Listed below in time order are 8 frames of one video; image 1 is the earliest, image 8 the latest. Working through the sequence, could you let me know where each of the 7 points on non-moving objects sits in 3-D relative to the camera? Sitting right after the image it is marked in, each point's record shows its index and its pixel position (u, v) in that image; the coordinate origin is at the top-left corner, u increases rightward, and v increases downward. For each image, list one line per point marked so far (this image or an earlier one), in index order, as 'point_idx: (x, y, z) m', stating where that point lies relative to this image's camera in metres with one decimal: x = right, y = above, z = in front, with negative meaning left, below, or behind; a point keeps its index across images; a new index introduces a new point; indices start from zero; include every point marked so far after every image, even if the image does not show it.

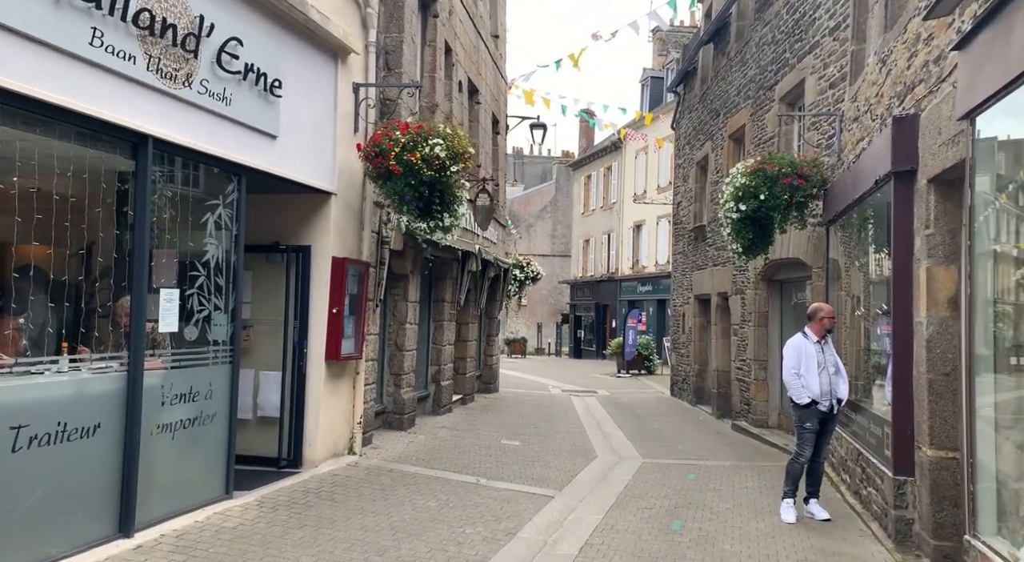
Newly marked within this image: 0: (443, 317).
0: (-1.0, -0.5, +12.8) m
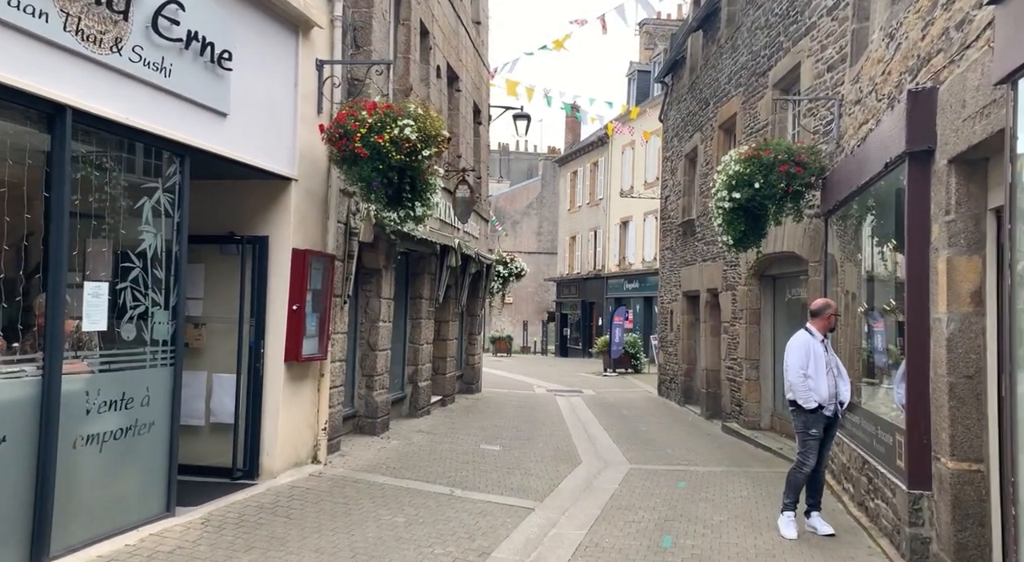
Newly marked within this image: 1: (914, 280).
0: (-1.3, -0.5, +12.2) m
1: (+2.6, 0.0, +5.5) m
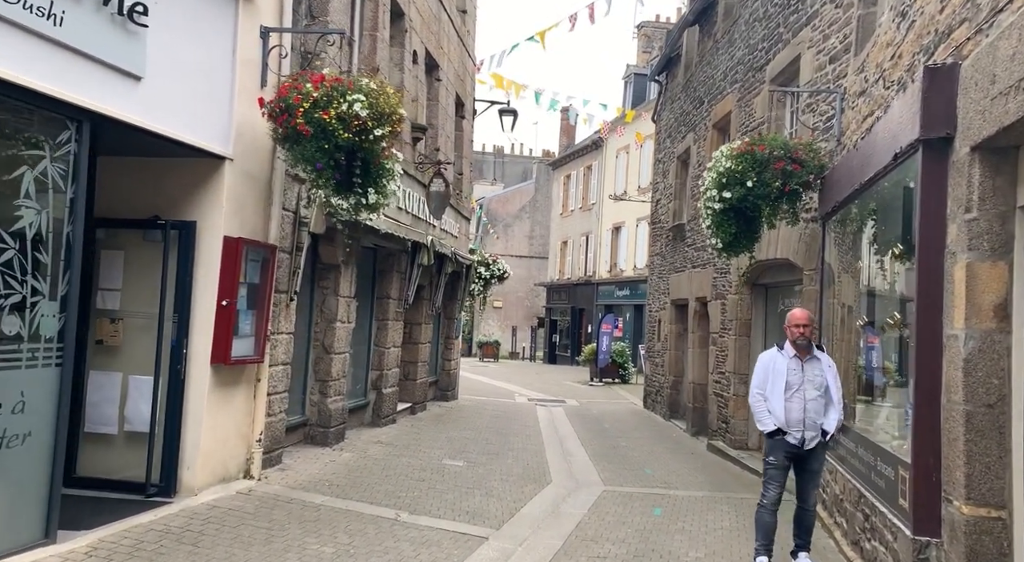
0: (-1.6, -0.5, +11.4) m
1: (+2.3, 0.0, +4.7) m
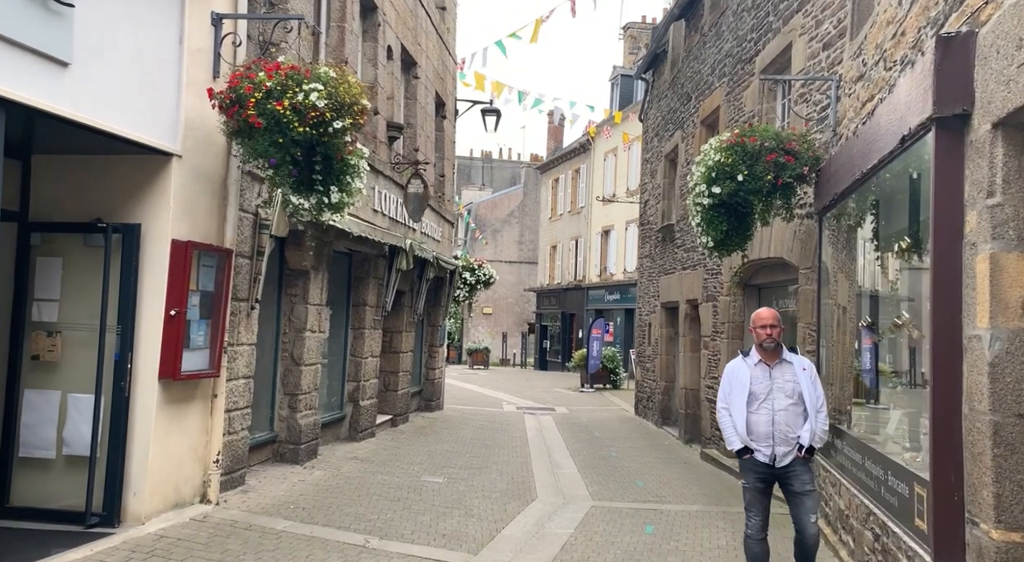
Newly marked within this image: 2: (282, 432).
0: (-1.9, -0.5, +10.8) m
1: (+2.1, 0.0, +4.2) m
2: (-2.3, -1.5, +8.7) m
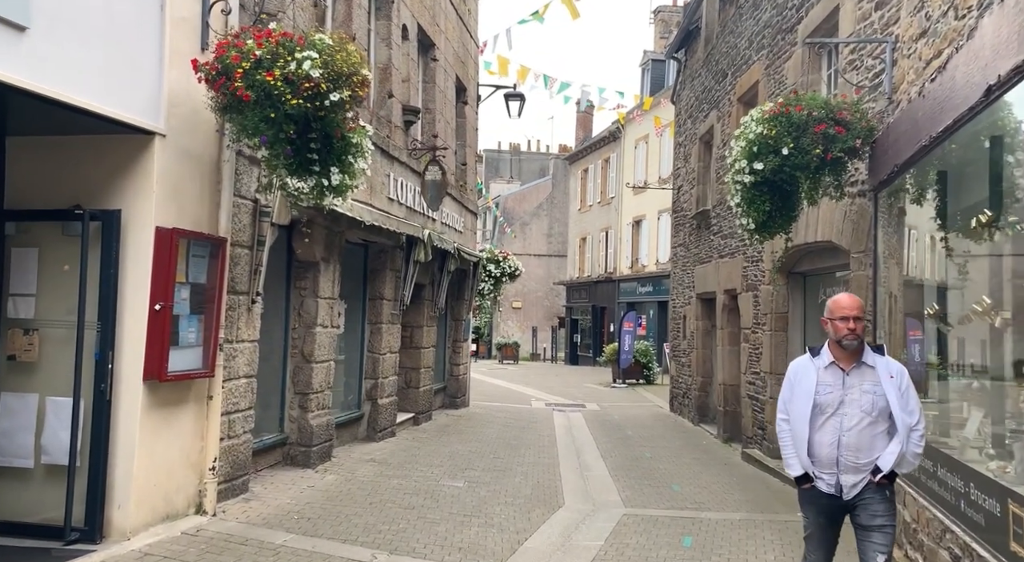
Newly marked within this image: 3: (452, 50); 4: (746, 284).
0: (-1.6, -0.5, +10.3) m
1: (+2.2, +0.1, +3.5) m
2: (-2.1, -1.5, +8.2) m
3: (-0.9, +3.6, +13.3) m
4: (+3.0, 0.0, +11.1) m
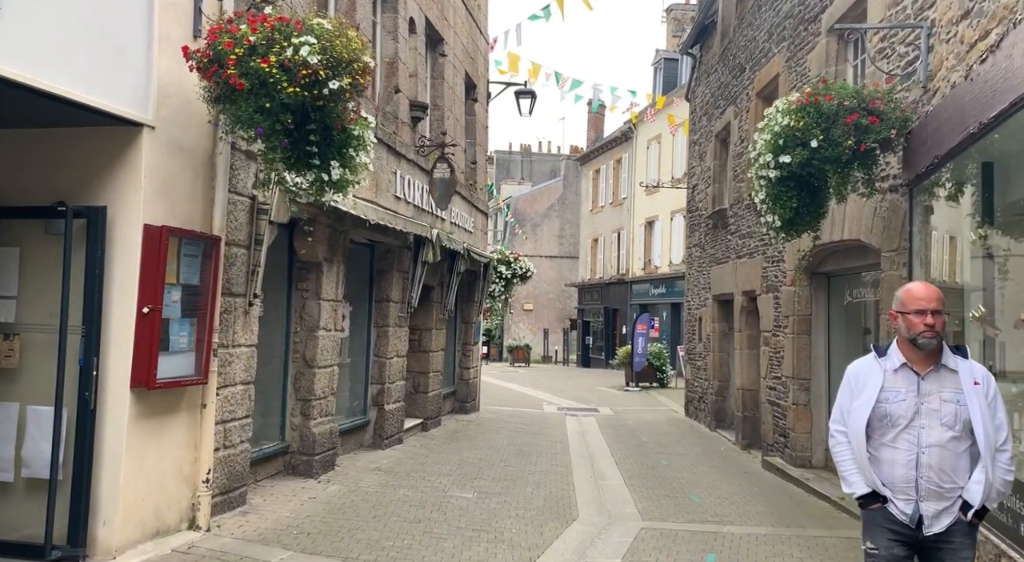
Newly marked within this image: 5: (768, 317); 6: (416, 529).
0: (-1.4, -0.5, +9.9) m
1: (+2.2, +0.1, +3.1) m
2: (-2.0, -1.5, +7.8) m
3: (-0.8, +3.6, +13.0) m
4: (+3.2, 0.0, +10.7) m
5: (+3.2, -0.4, +10.6) m
6: (-0.7, -1.9, +6.4) m
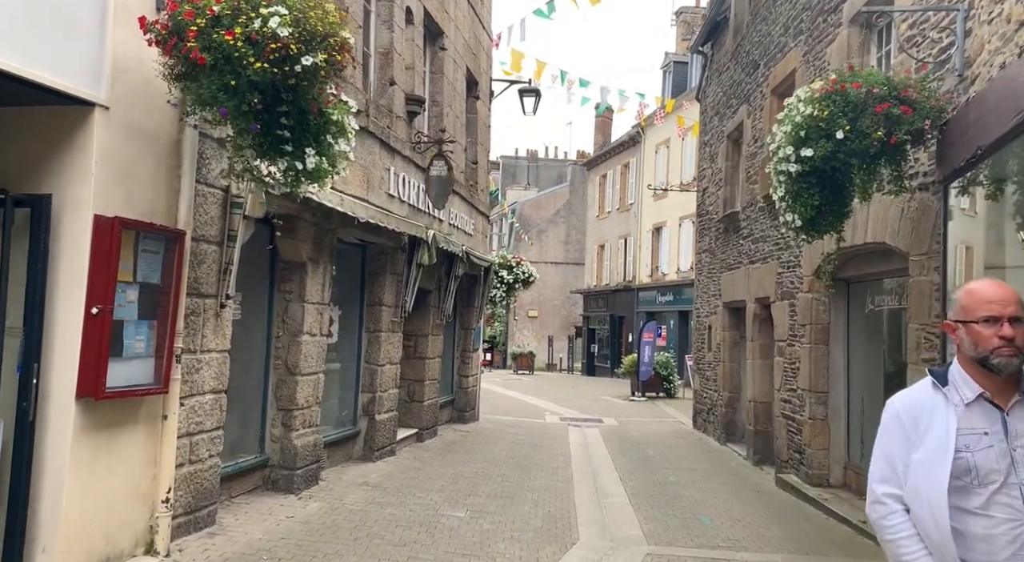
0: (-1.4, -0.5, +9.4) m
1: (+2.1, +0.1, +2.5) m
2: (-2.0, -1.5, +7.3) m
3: (-0.7, +3.5, +12.5) m
4: (+3.2, -0.1, +10.2) m
5: (+3.2, -0.5, +10.0) m
6: (-0.8, -1.9, +5.9) m
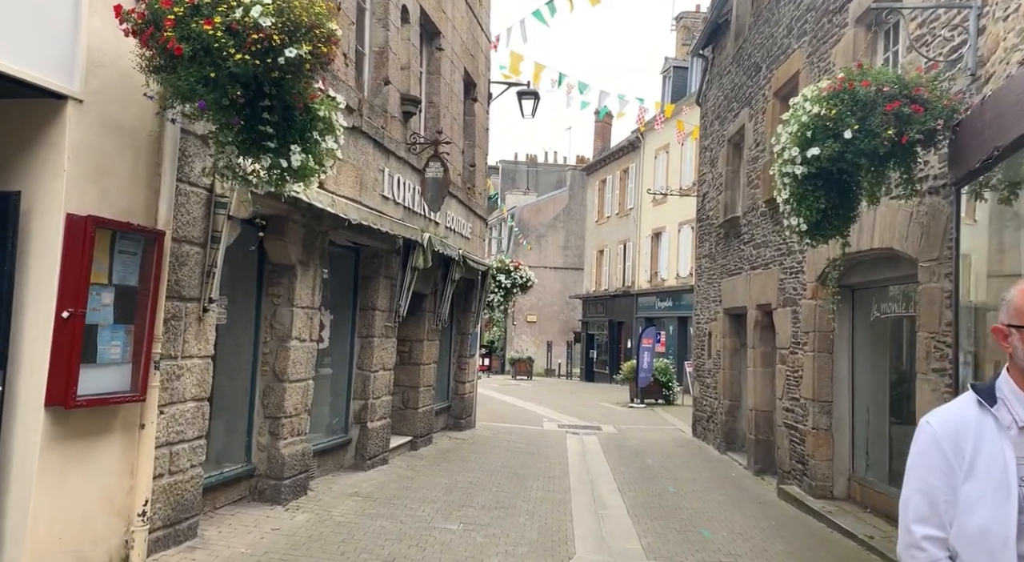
0: (-1.5, -0.5, +9.2) m
1: (+2.1, 0.0, +2.3) m
2: (-2.1, -1.5, +7.1) m
3: (-0.7, +3.4, +12.3) m
4: (+3.1, -0.2, +9.9) m
5: (+3.1, -0.6, +9.8) m
6: (-0.8, -1.9, +5.7) m
